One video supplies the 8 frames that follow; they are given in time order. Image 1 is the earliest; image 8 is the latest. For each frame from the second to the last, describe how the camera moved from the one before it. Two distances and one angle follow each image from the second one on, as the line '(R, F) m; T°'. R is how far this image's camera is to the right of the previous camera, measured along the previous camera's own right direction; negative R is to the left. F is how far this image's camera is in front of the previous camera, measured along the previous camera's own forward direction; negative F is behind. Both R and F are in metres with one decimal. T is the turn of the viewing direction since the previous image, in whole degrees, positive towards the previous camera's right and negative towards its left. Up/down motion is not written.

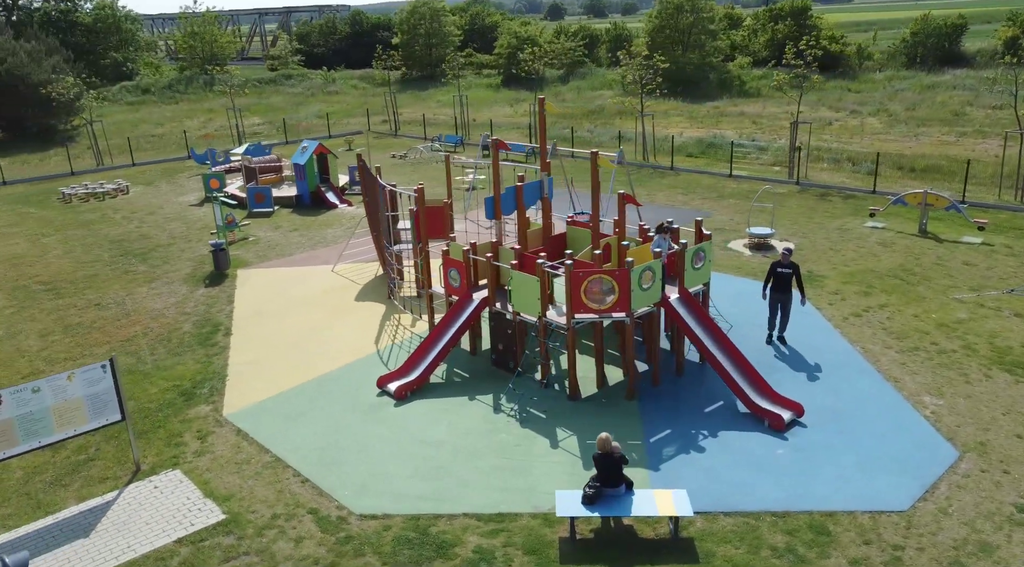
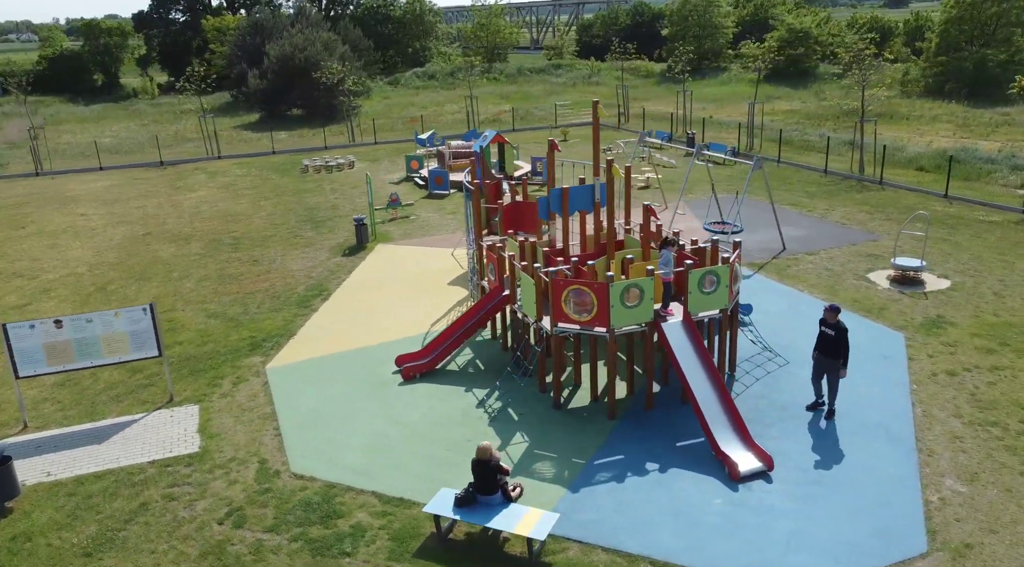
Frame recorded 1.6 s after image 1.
(+3.4, +0.5) m; -20°
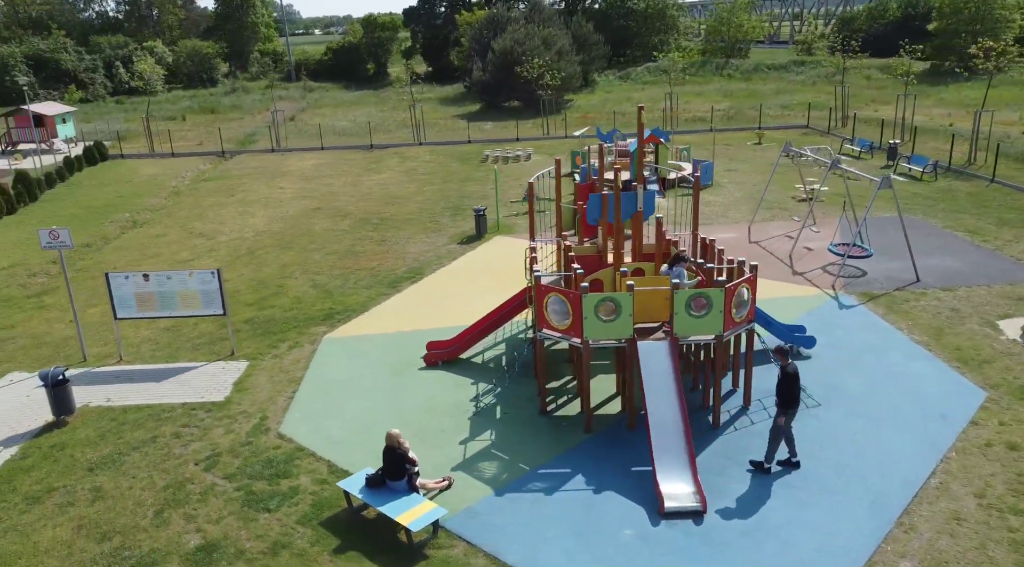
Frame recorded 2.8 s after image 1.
(+2.9, +0.3) m; -17°
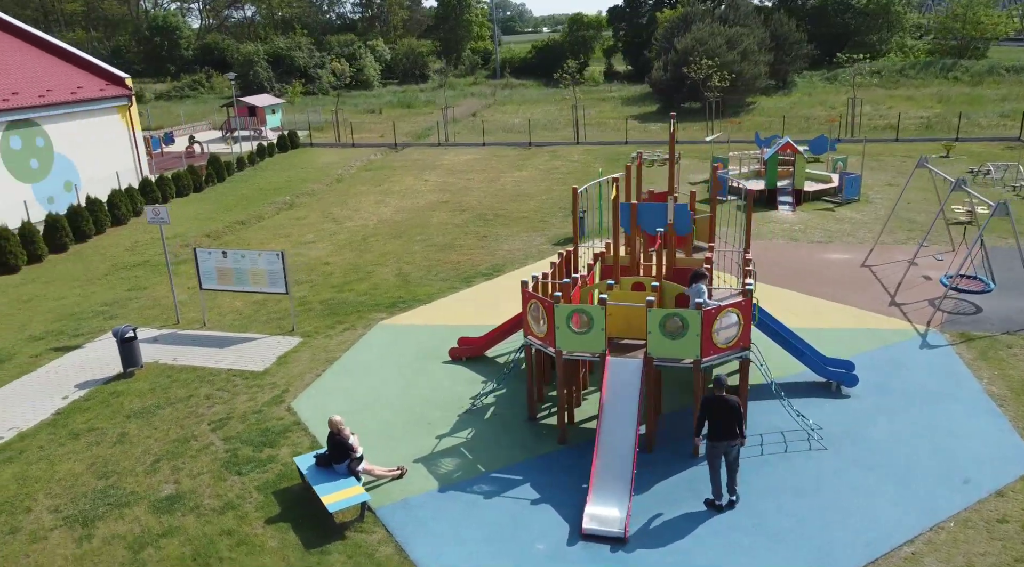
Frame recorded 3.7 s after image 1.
(+2.4, +0.2) m; -14°
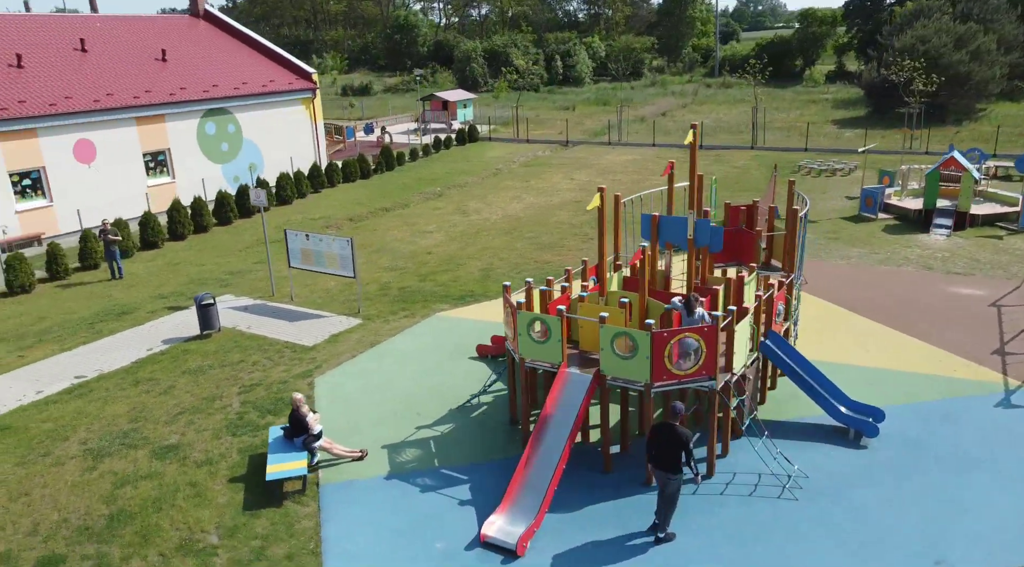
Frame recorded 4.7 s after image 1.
(+2.6, +0.3) m; -15°
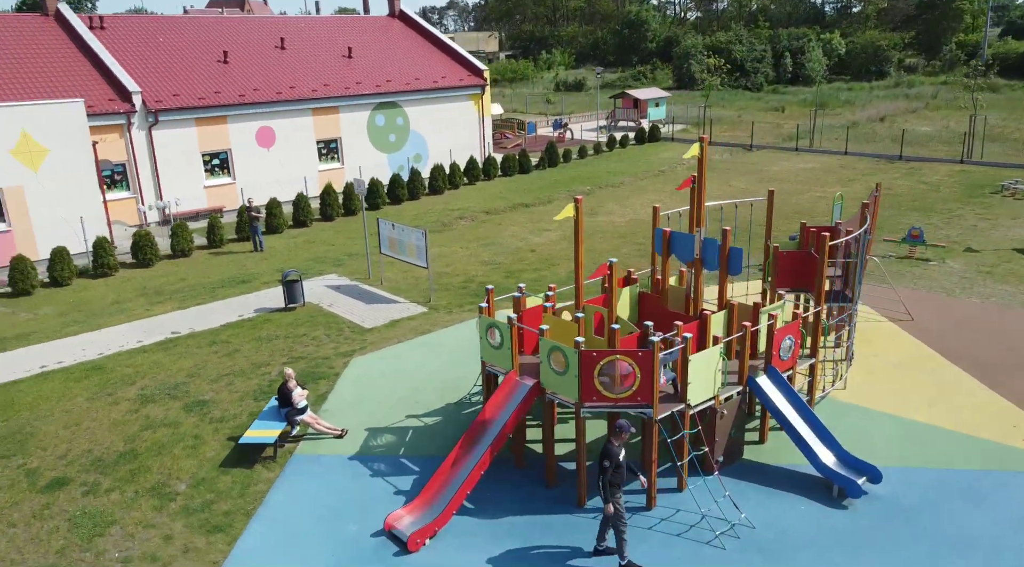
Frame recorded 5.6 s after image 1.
(+2.7, +0.3) m; -16°
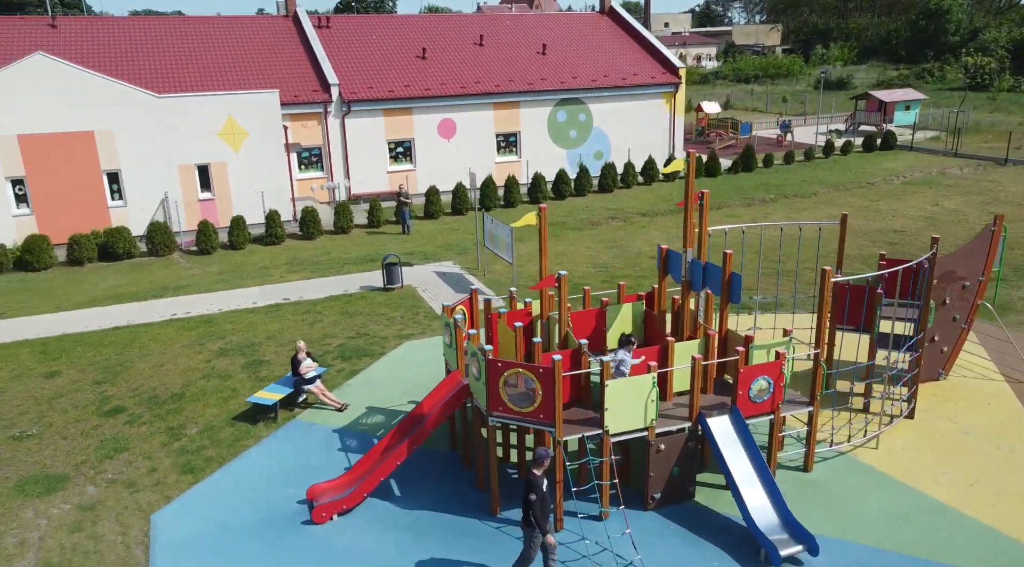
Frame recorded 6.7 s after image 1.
(+3.0, +0.5) m; -18°
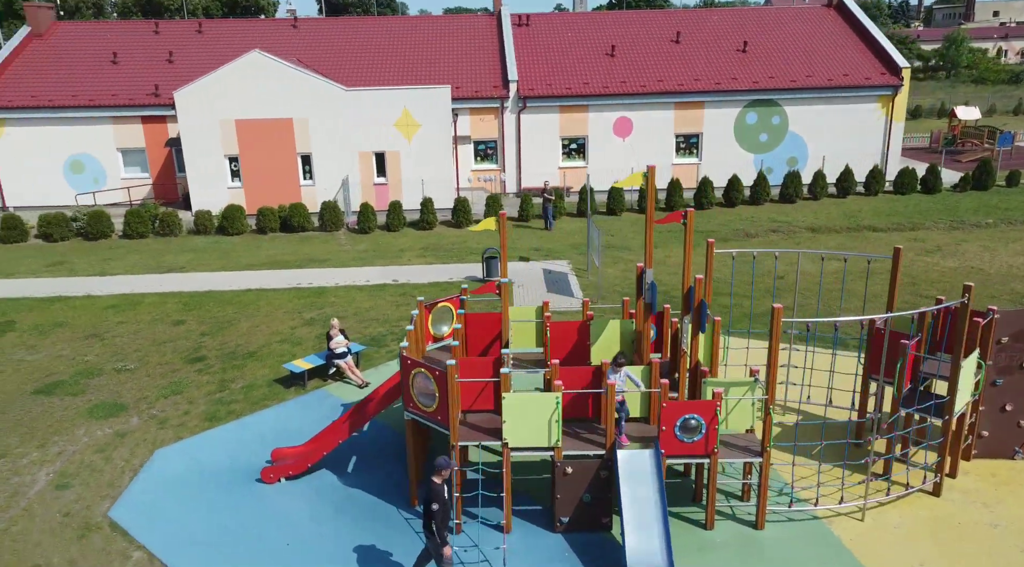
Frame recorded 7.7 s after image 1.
(+3.1, +0.4) m; -18°
